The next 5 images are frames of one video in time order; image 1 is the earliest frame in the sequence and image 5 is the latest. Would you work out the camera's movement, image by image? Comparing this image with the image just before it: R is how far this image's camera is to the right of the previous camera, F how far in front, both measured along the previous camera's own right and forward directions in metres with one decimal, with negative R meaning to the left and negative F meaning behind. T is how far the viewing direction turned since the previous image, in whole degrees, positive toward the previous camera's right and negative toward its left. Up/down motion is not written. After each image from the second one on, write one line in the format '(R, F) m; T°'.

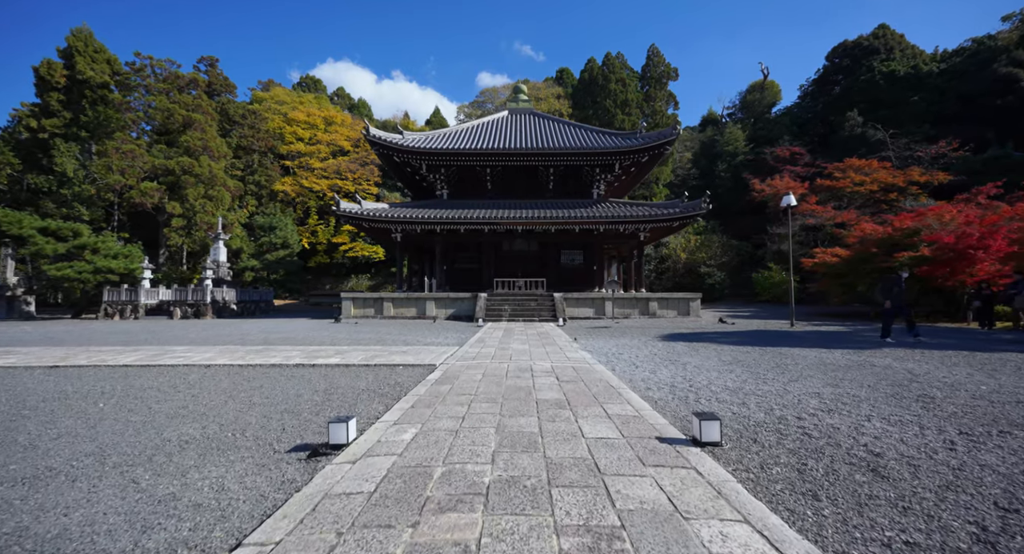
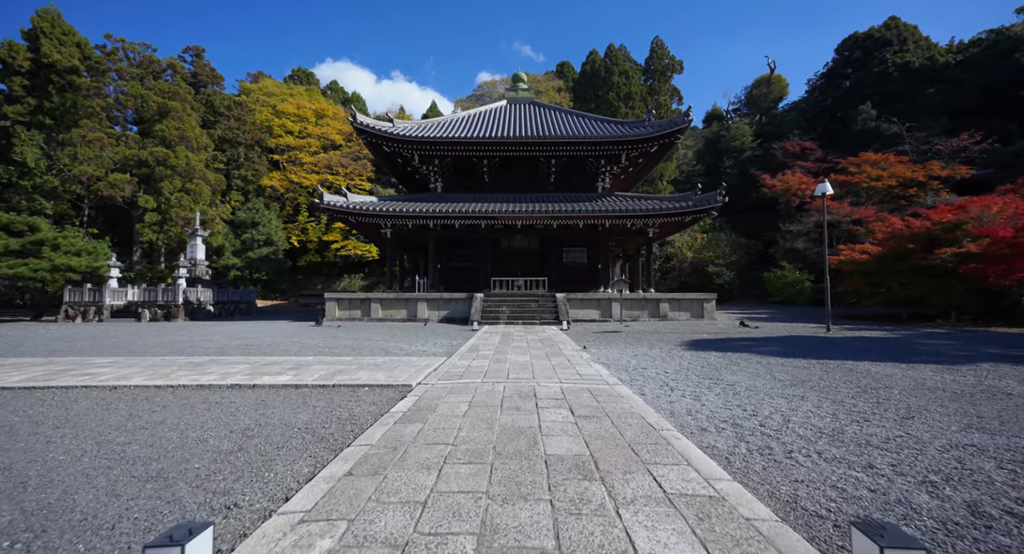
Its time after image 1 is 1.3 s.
(0.0, +1.2) m; 0°
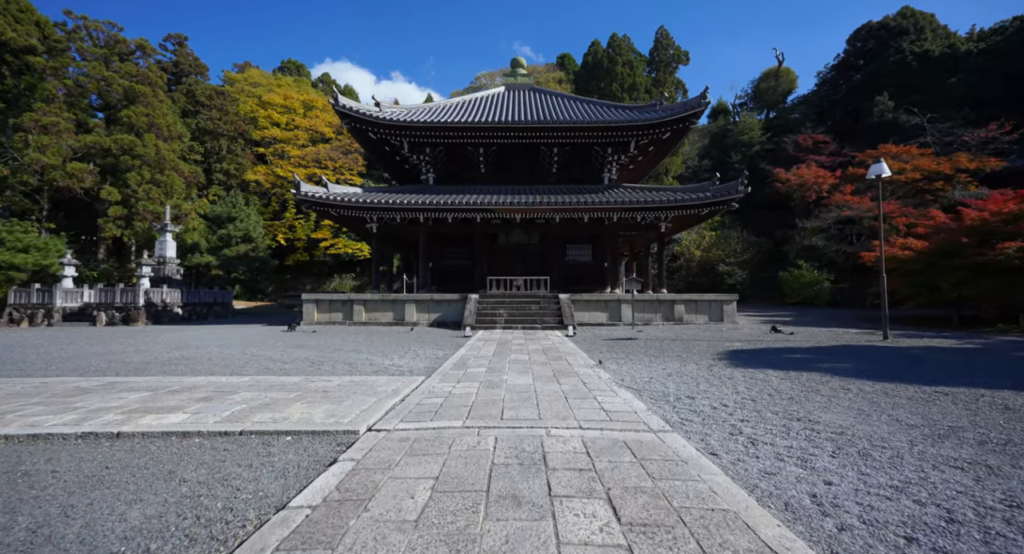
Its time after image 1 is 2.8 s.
(0.0, +1.4) m; 0°
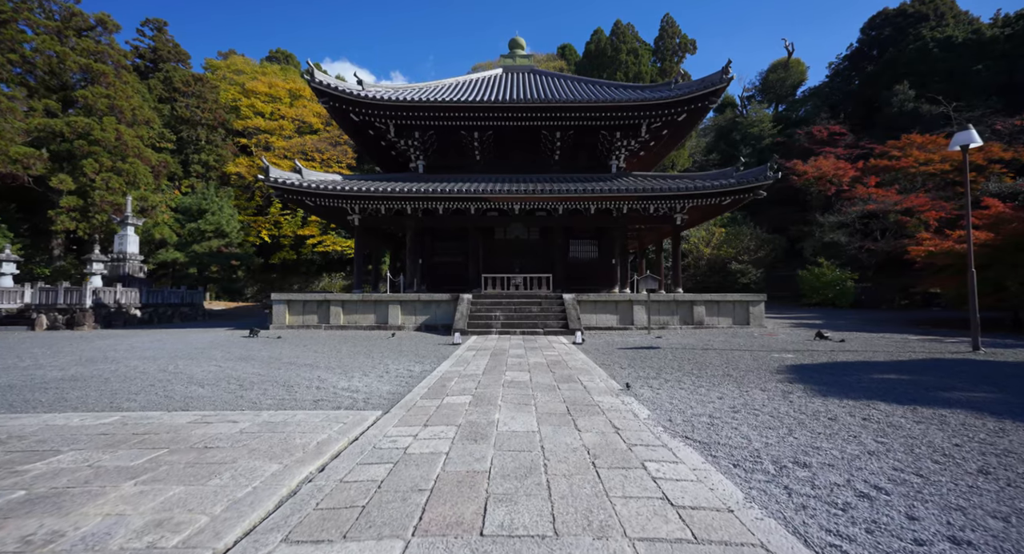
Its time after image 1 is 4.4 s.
(0.0, +1.5) m; 0°
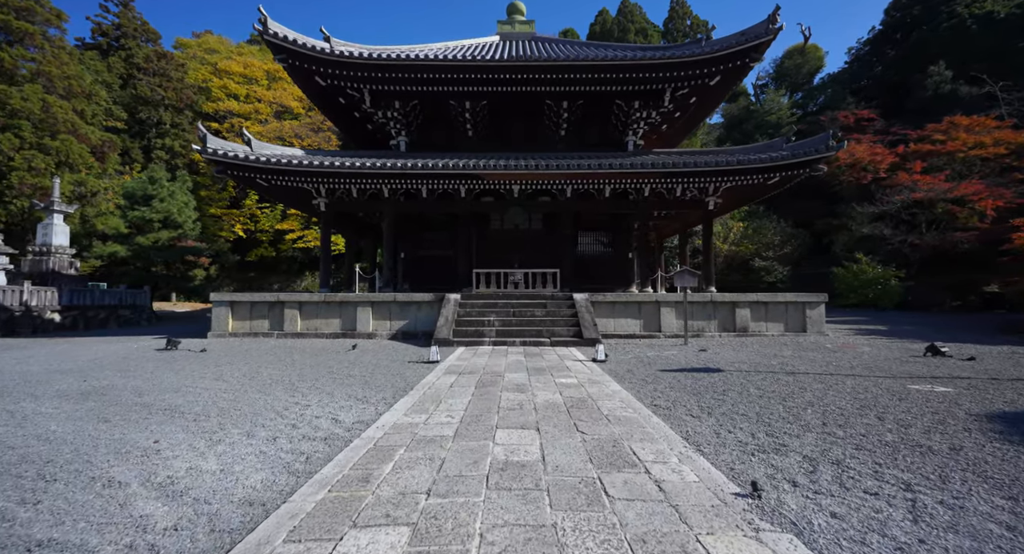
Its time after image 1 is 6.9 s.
(0.0, +2.2) m; 0°
